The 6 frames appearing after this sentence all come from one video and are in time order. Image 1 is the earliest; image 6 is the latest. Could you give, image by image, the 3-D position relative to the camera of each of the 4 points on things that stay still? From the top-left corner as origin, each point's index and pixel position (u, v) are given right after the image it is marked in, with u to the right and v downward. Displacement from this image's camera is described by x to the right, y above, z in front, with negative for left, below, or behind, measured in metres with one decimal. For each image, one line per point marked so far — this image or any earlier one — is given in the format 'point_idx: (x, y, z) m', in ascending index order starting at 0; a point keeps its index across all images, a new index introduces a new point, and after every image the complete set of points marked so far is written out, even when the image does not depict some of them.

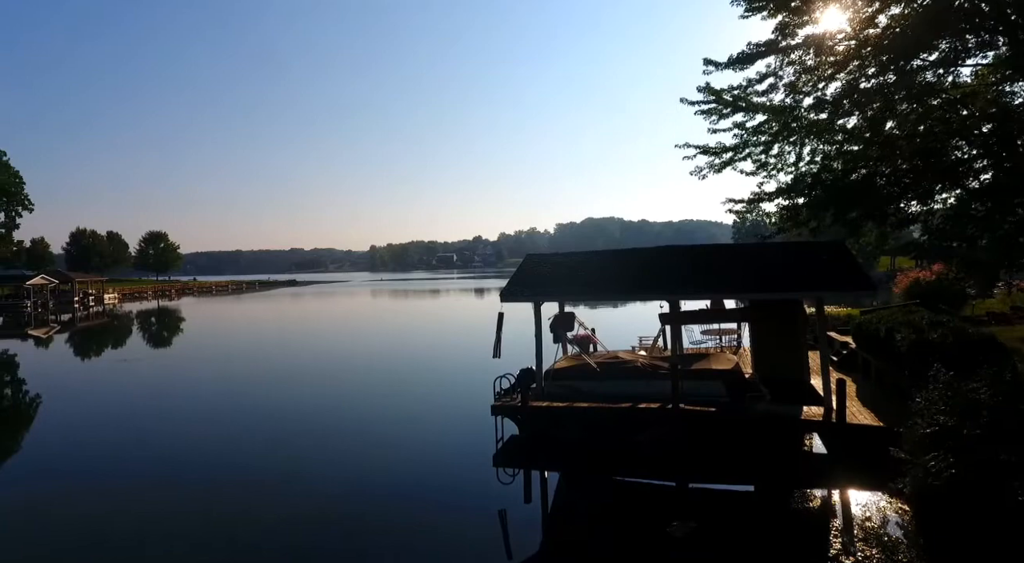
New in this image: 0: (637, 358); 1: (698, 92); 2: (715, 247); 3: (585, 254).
0: (+1.6, -1.0, +7.5) m
1: (+2.7, +2.7, +8.4) m
2: (+2.9, +0.5, +8.3) m
3: (+1.1, +0.4, +8.9) m
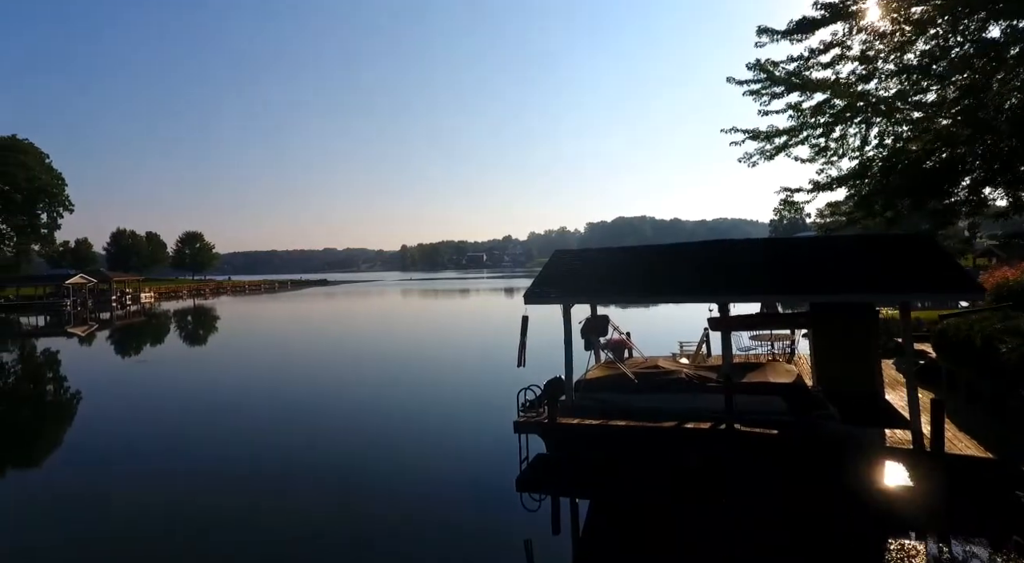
0: (+1.9, -1.0, +6.7) m
1: (+3.0, +2.7, +7.6) m
2: (+3.2, +0.5, +7.5) m
3: (+1.5, +0.4, +8.2) m
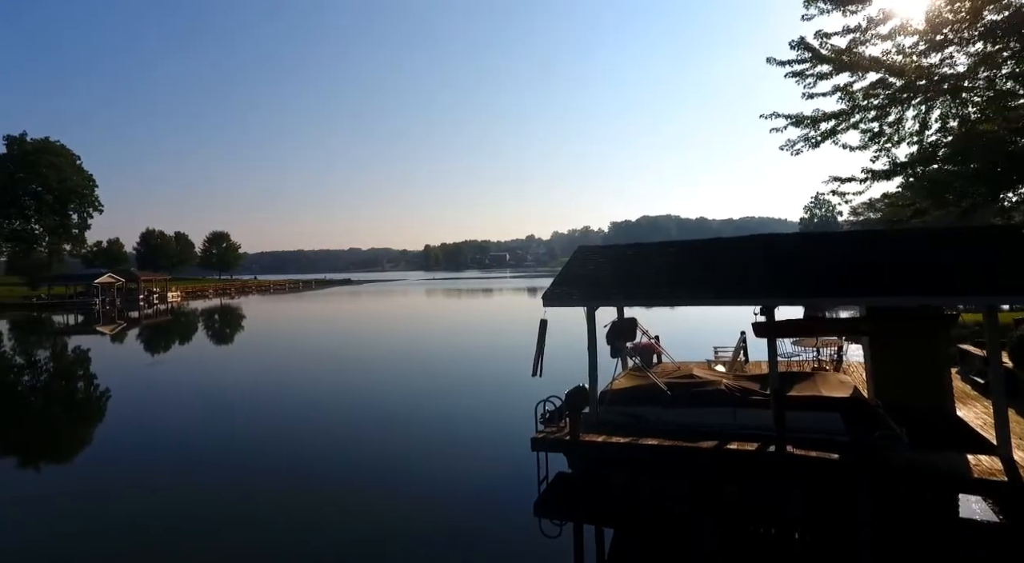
0: (+2.1, -1.0, +6.0) m
1: (+3.3, +2.7, +6.9) m
2: (+3.4, +0.5, +6.8) m
3: (+1.7, +0.4, +7.5) m
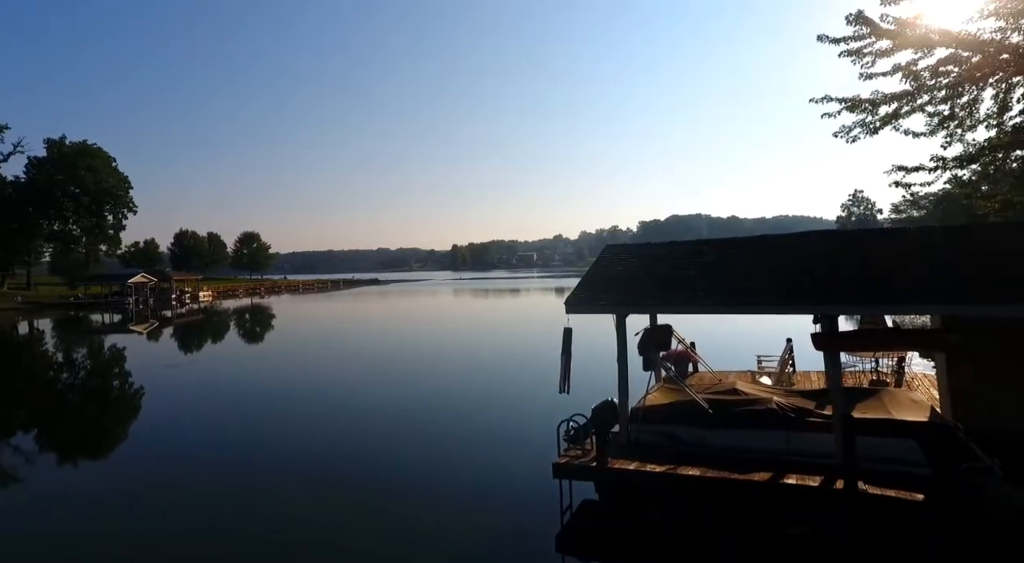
0: (+2.3, -1.0, +5.4) m
1: (+3.5, +2.7, +6.2) m
2: (+3.7, +0.5, +6.1) m
3: (+2.0, +0.4, +6.9) m
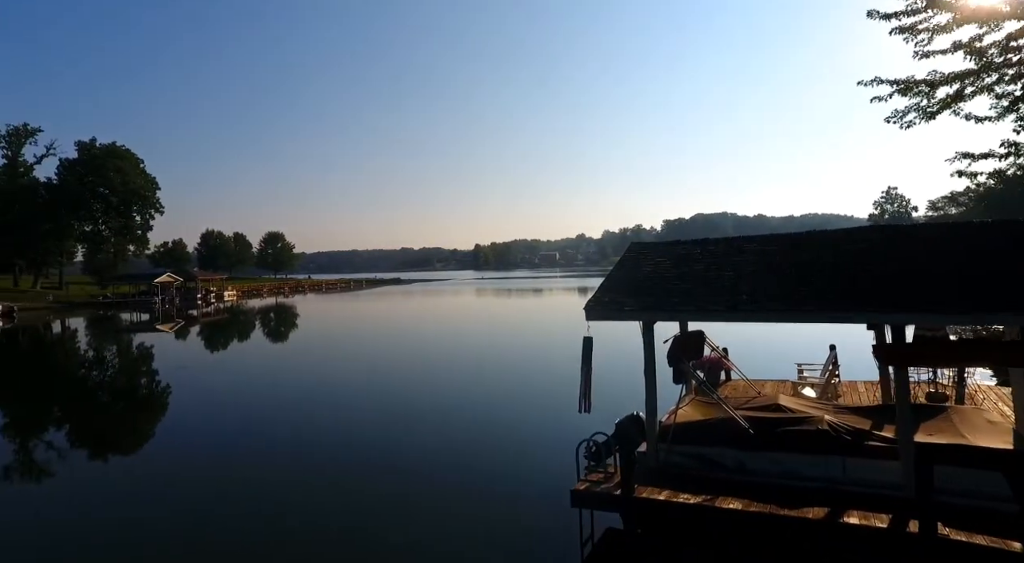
0: (+2.4, -1.0, +4.8) m
1: (+3.6, +2.7, +5.6) m
2: (+3.8, +0.5, +5.4) m
3: (+2.2, +0.4, +6.3) m
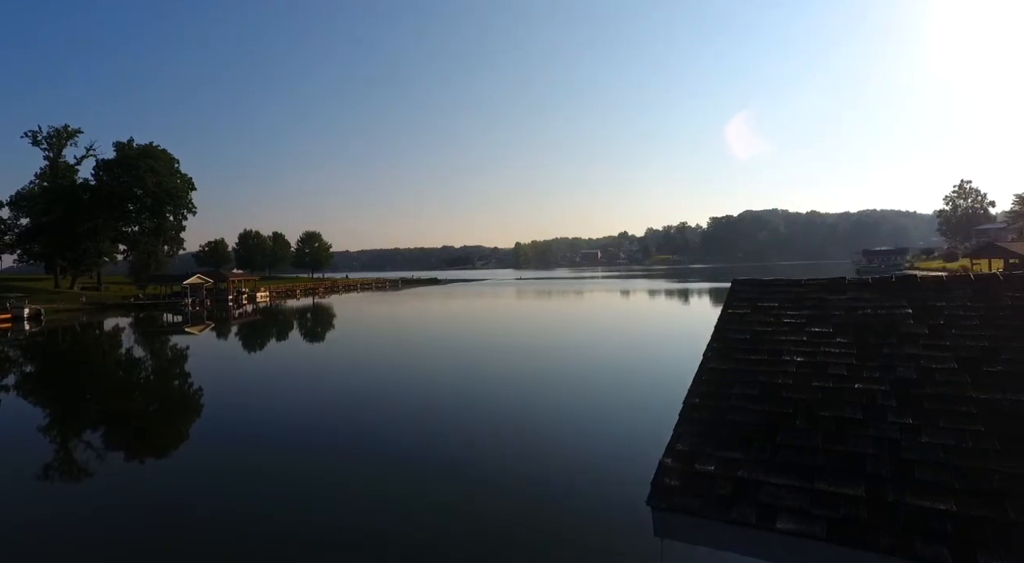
0: (+2.4, -1.3, +2.3) m
1: (+3.6, +2.4, +2.9) m
2: (+3.8, +0.1, +2.8) m
3: (+2.2, +0.1, +3.8) m
